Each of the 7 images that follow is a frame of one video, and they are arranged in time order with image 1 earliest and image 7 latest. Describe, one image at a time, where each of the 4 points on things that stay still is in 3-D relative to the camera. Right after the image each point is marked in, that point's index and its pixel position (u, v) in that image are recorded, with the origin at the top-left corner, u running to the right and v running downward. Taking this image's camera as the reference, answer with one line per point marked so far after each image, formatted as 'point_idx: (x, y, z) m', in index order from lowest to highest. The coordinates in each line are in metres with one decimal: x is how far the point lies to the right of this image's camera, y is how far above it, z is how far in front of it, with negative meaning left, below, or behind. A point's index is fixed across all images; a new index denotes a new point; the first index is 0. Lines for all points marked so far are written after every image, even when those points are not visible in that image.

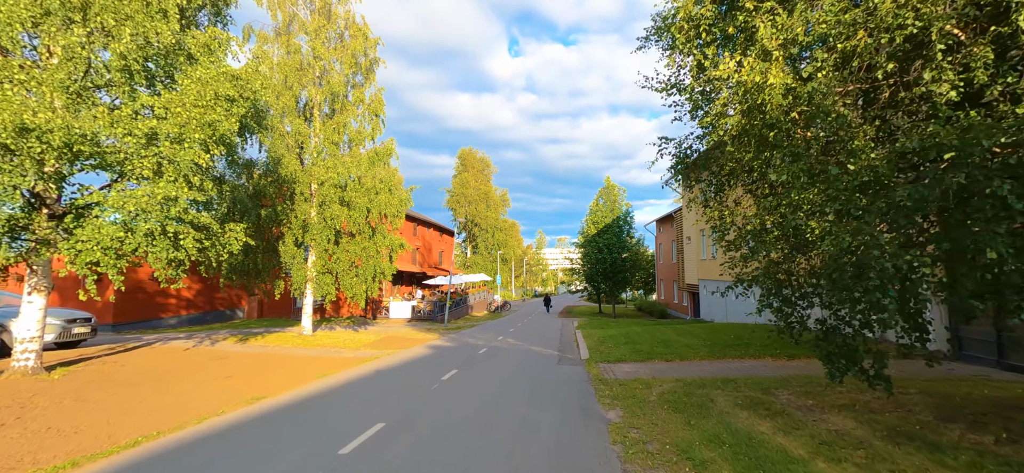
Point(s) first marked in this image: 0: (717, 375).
0: (+4.3, -2.9, +10.1) m
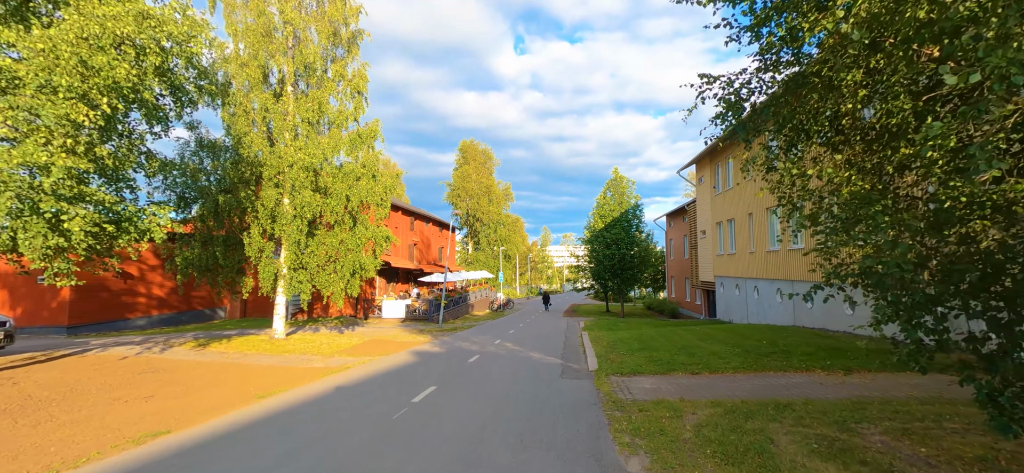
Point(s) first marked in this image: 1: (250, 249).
0: (+4.1, -2.6, +7.9) m
1: (-8.2, -0.4, +15.0) m
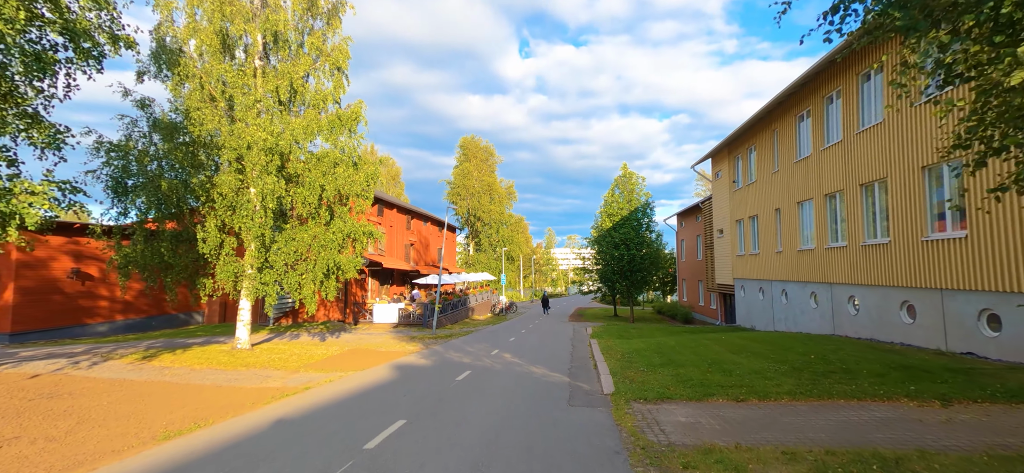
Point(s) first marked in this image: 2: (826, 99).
0: (+4.0, -2.4, +5.6) m
1: (-8.3, -0.2, +12.9) m
2: (+11.1, +4.8, +16.8) m
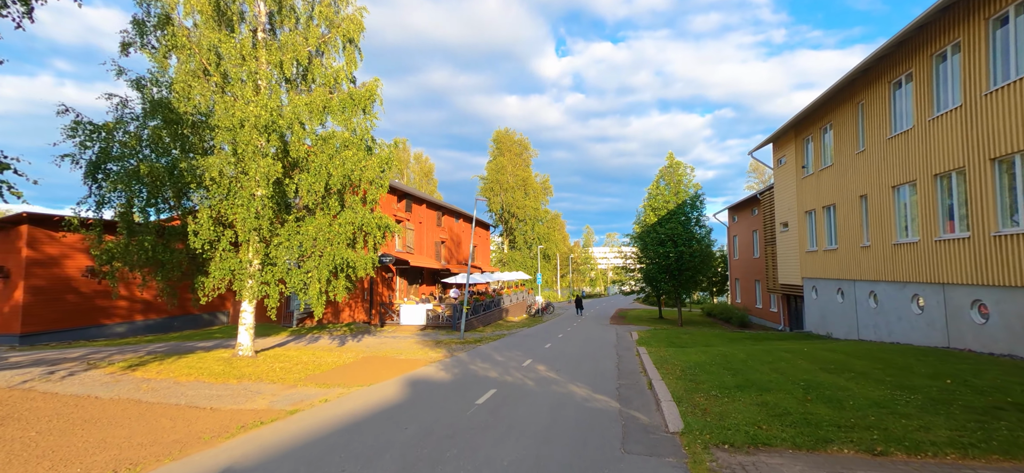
0: (+4.2, -2.2, +3.1) m
1: (-7.4, 0.0, +11.3) m
2: (+12.1, +5.1, +13.7) m
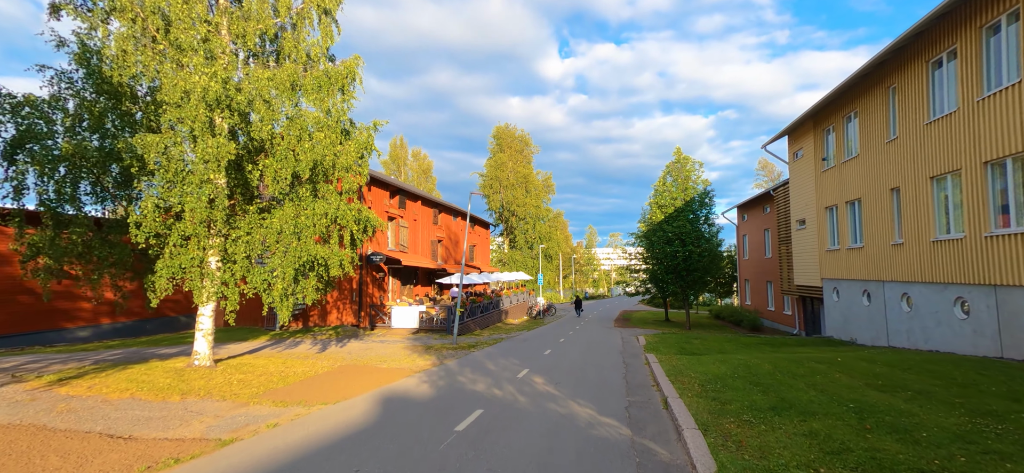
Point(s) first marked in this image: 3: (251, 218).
0: (+4.0, -2.0, +1.5) m
1: (-7.6, +0.1, +9.8) m
2: (+12.0, +5.2, +12.1) m
3: (-5.9, +0.4, +10.8) m
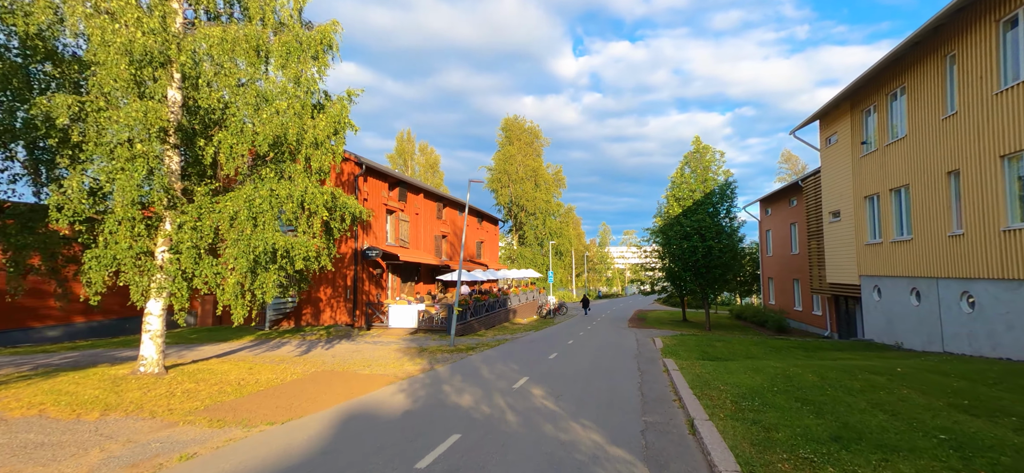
0: (+3.6, -1.8, -0.3) m
1: (-7.8, +0.4, +8.3) m
2: (+11.9, +5.5, +10.0) m
3: (-6.0, +0.7, +9.2) m
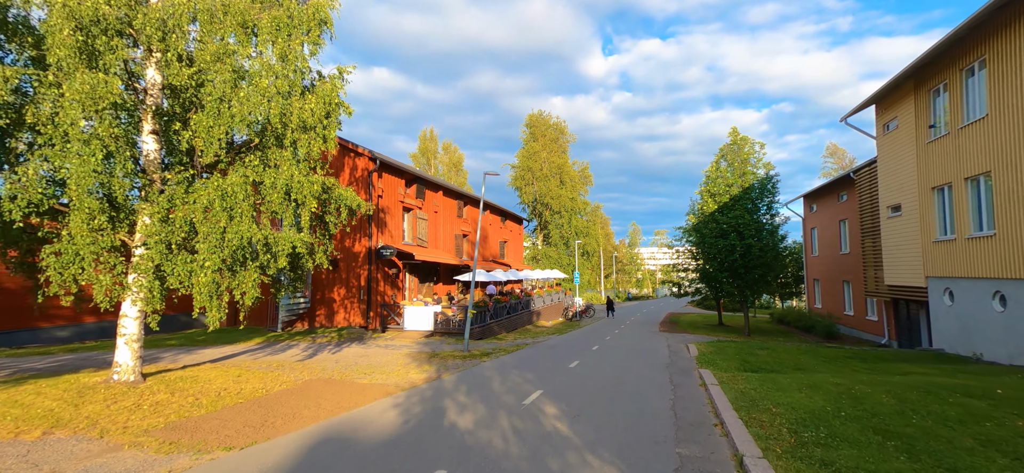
0: (+3.2, -1.6, -1.9) m
1: (-7.7, +0.5, +7.4) m
2: (+12.0, +5.6, +8.0) m
3: (-5.8, +0.8, +8.3) m
